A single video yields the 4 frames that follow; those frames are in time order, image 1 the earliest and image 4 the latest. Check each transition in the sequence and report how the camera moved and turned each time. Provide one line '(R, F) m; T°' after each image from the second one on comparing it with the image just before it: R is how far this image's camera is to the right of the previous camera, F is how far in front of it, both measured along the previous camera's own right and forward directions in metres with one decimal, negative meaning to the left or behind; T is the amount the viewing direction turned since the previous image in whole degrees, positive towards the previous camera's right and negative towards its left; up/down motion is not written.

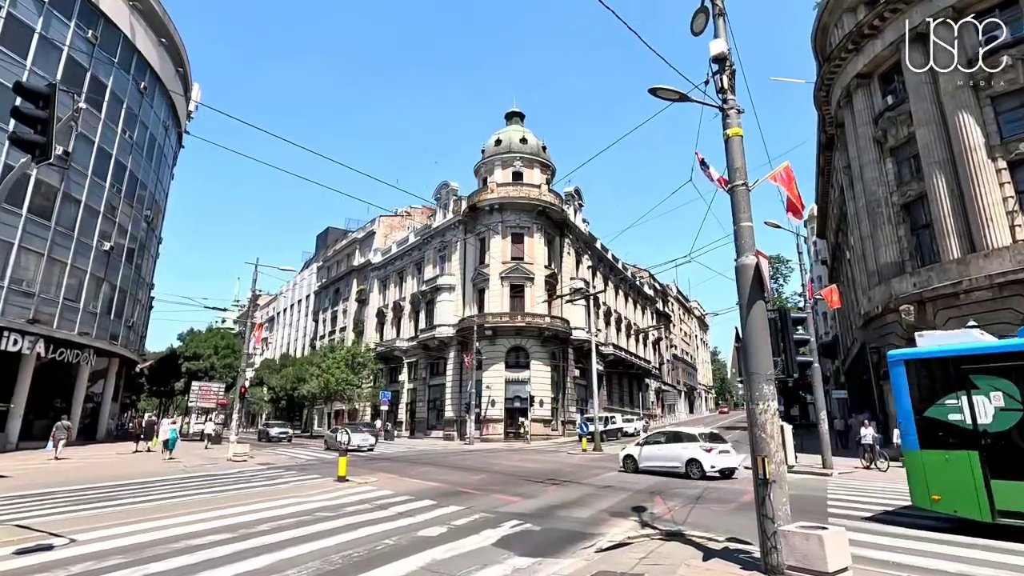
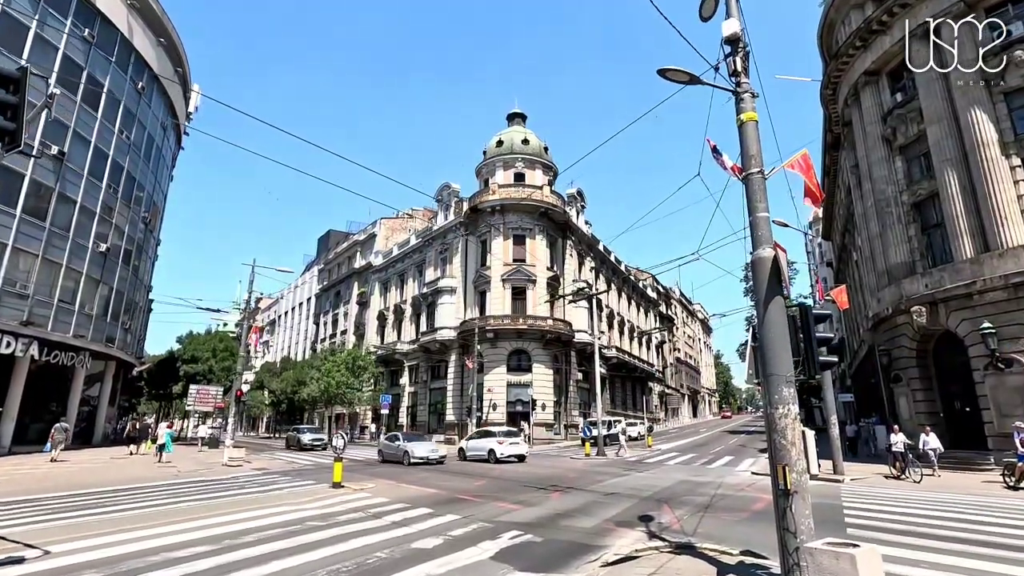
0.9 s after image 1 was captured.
(0.0, +0.4) m; 0°
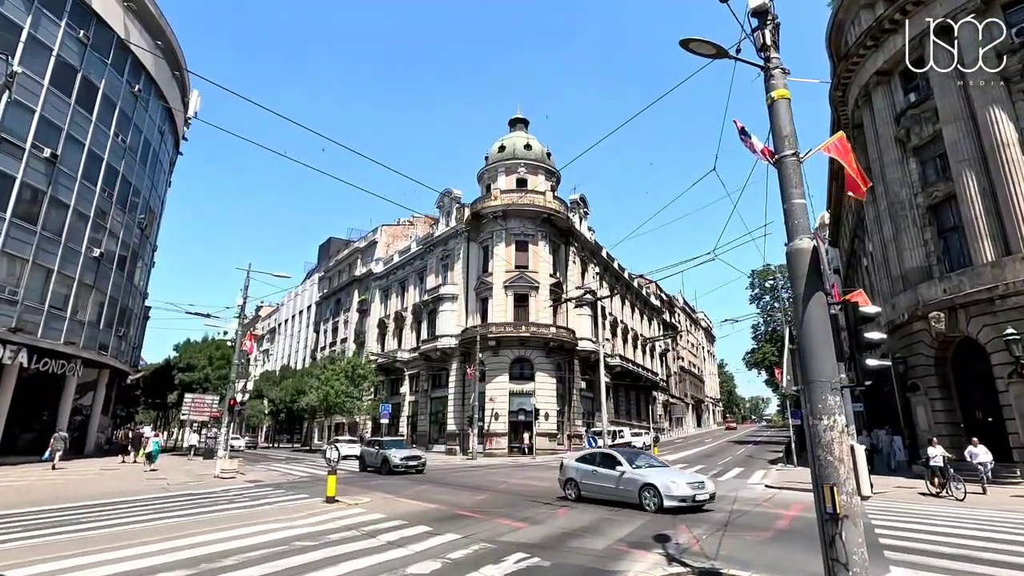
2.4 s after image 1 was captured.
(0.0, +0.7) m; 0°
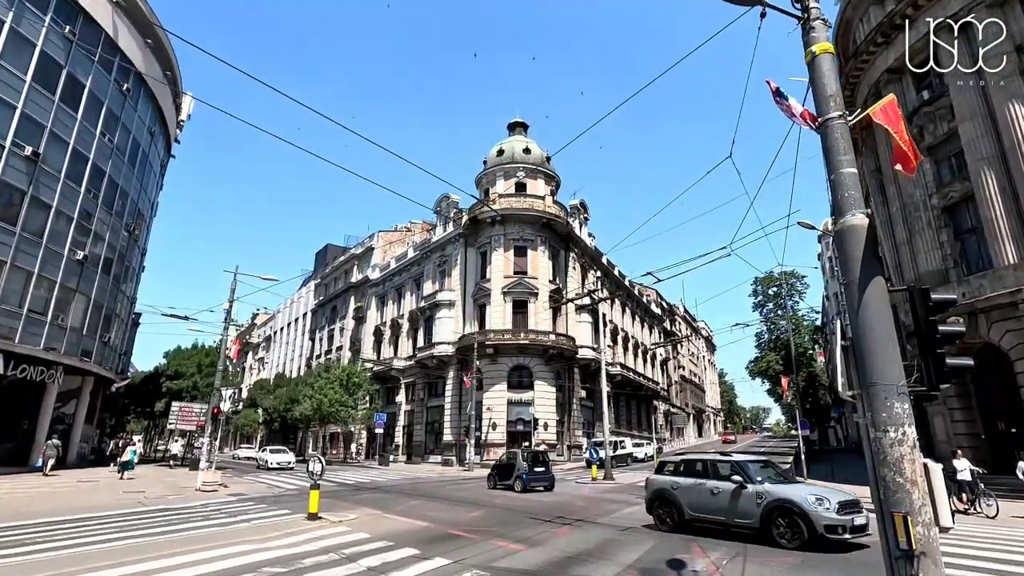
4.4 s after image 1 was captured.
(0.0, +0.9) m; 0°
